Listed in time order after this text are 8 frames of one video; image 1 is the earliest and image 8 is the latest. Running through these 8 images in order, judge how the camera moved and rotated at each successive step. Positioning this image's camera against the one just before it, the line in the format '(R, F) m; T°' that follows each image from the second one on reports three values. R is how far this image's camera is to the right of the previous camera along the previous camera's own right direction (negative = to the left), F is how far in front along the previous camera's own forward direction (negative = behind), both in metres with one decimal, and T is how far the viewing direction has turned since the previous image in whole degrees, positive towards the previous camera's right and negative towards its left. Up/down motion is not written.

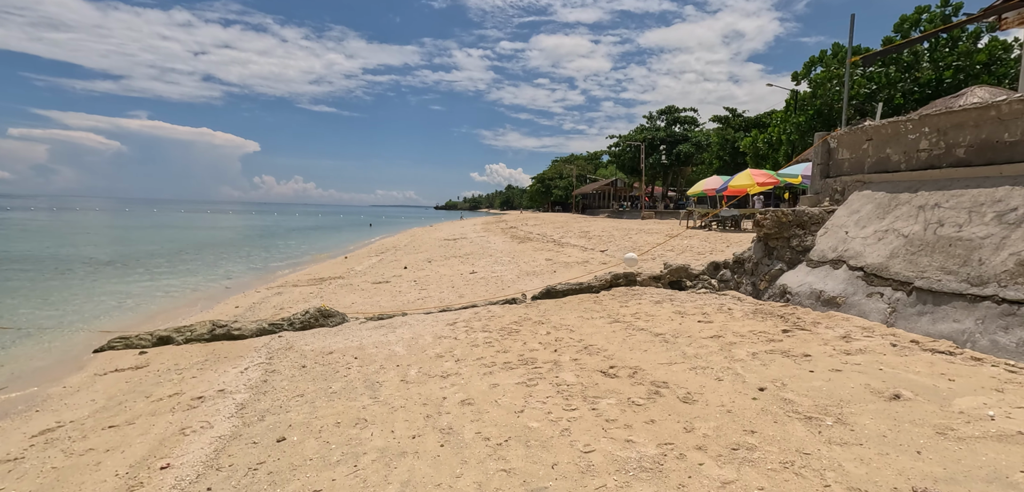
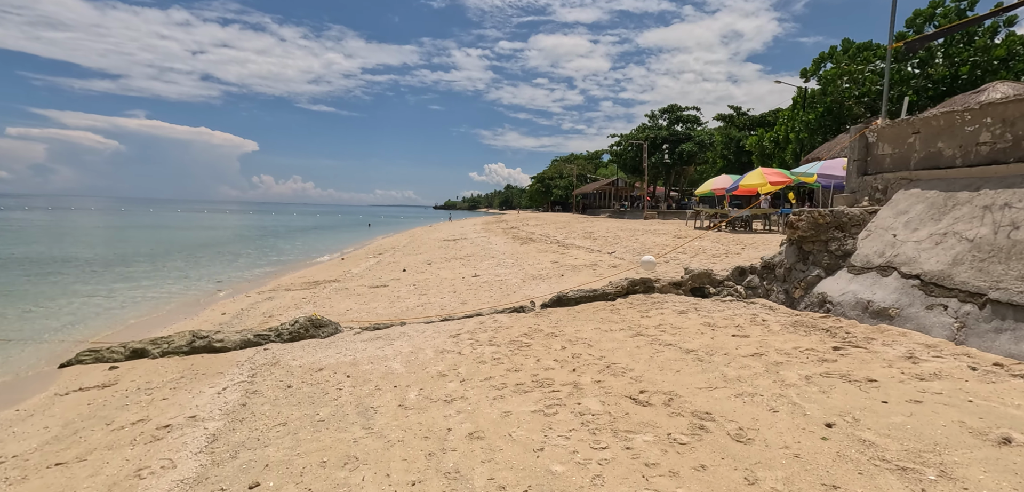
(-0.1, +0.7) m; 0°
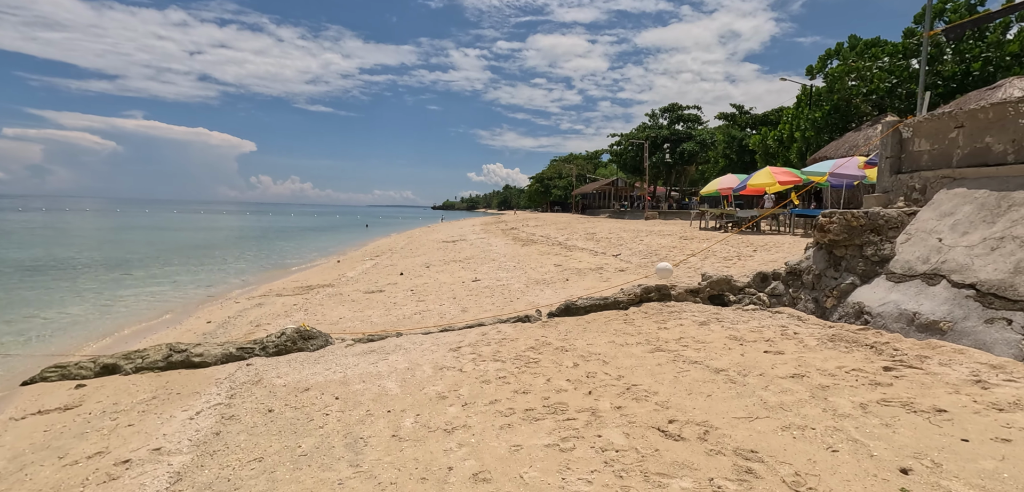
(-0.1, +0.6) m; 0°
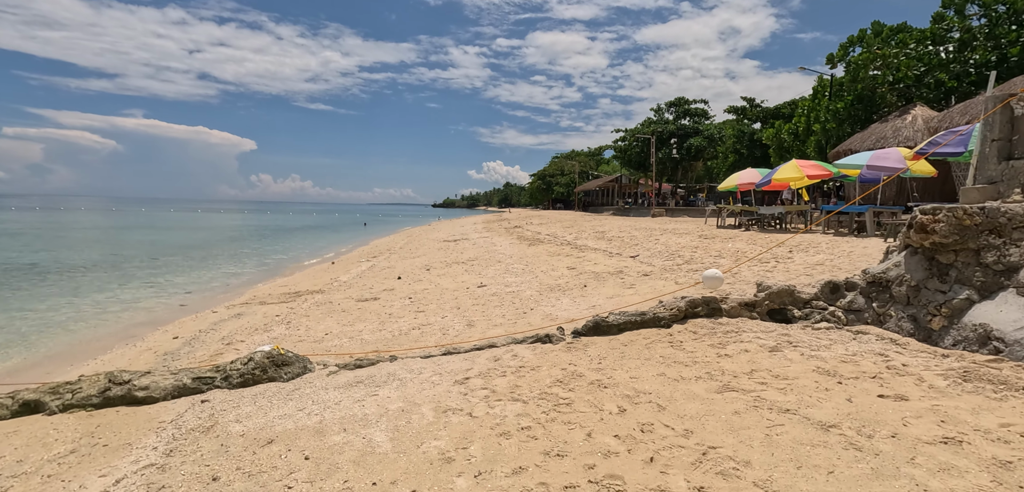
(-0.2, +1.2) m; 0°
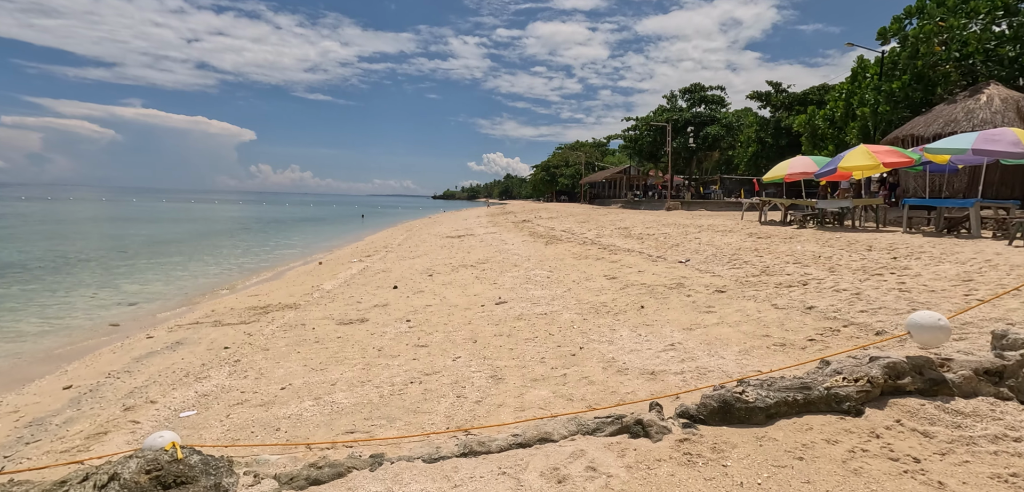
(-0.5, +2.5) m; 0°
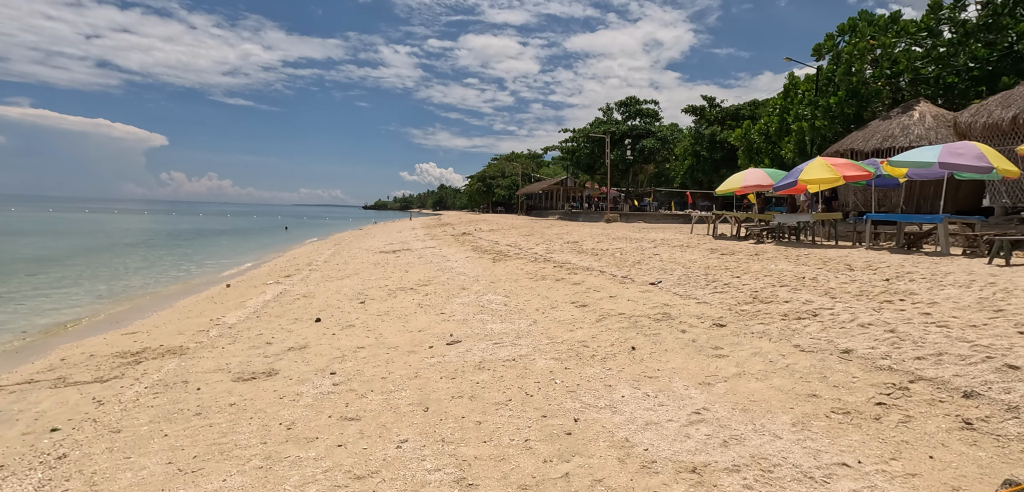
(-0.3, +1.6) m; +7°
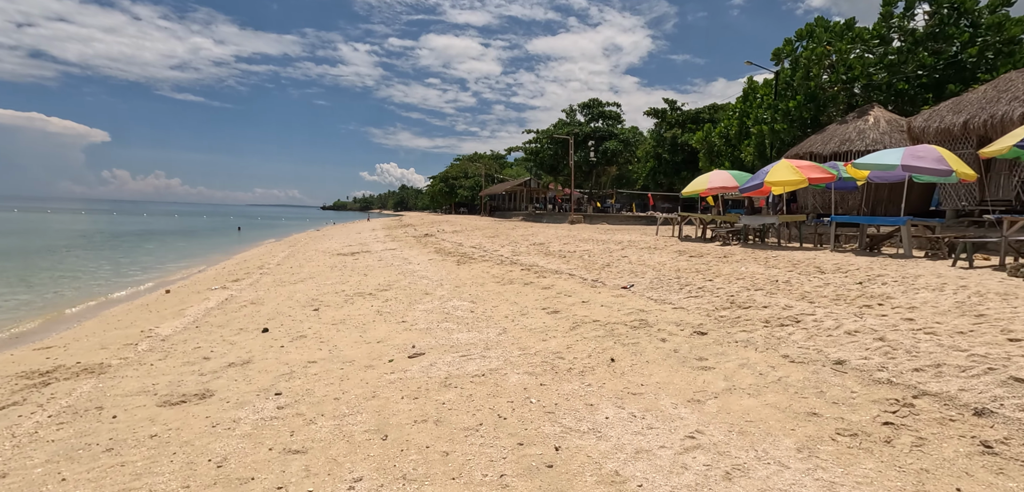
(-0.1, +0.5) m; +4°
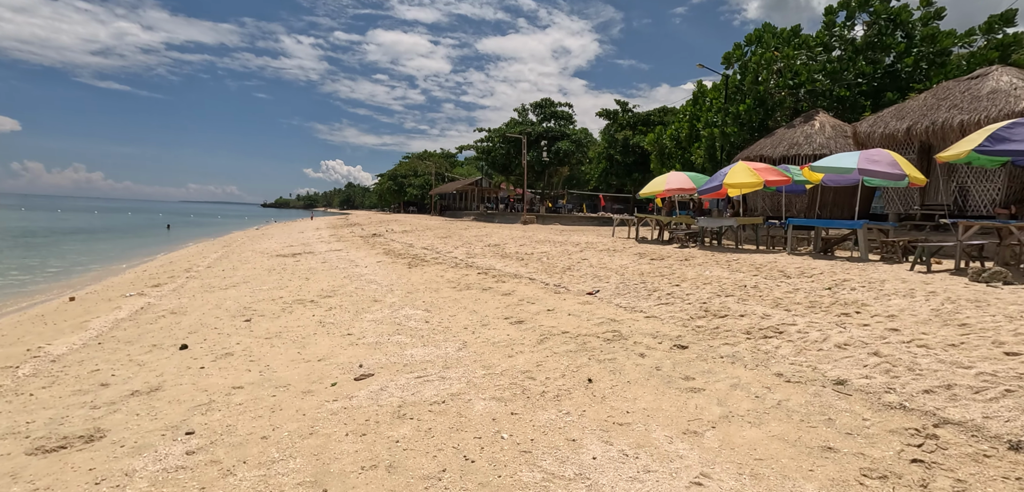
(-0.1, +0.7) m; +6°
